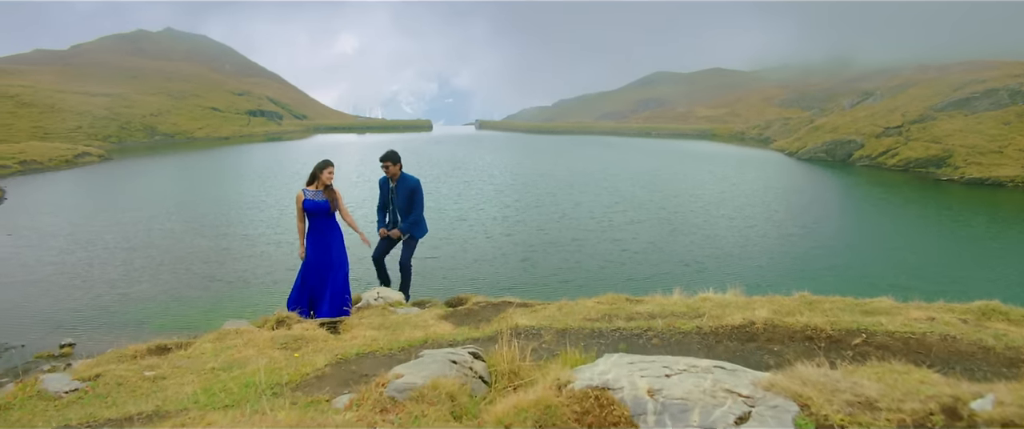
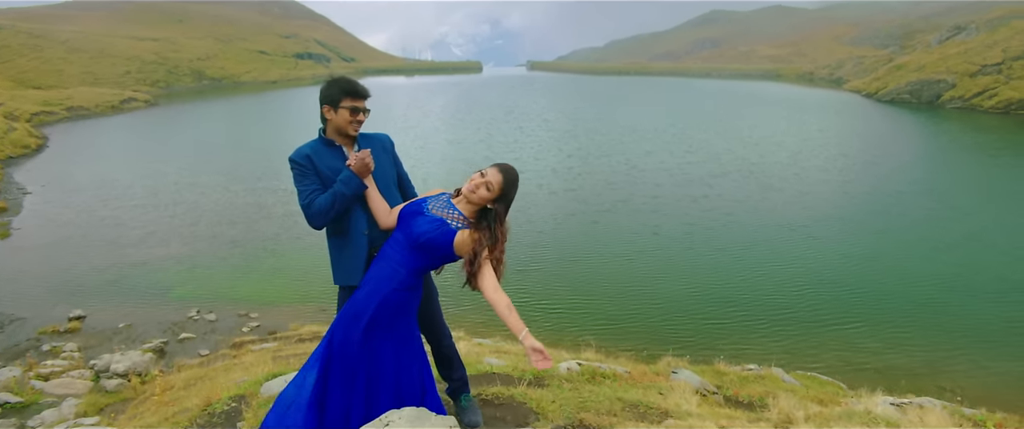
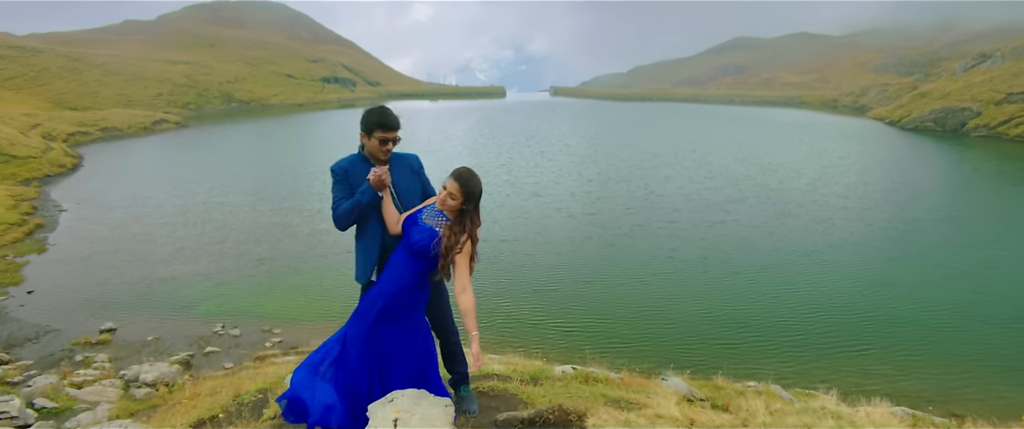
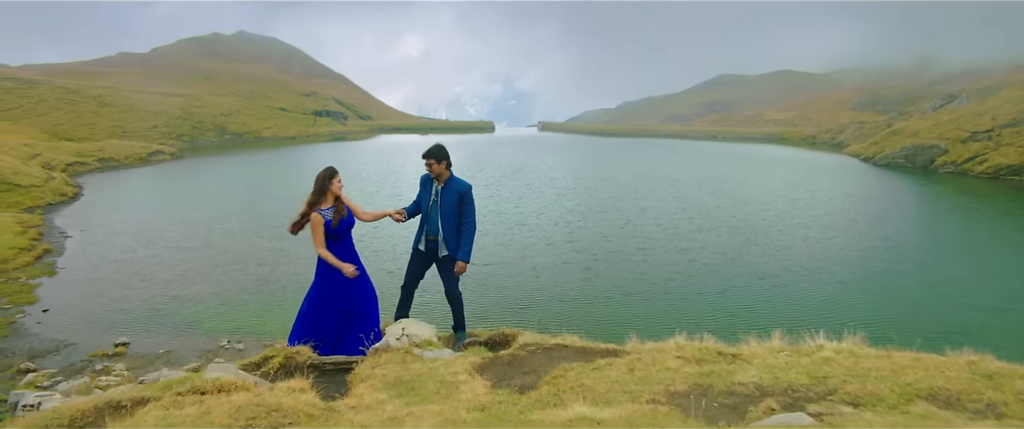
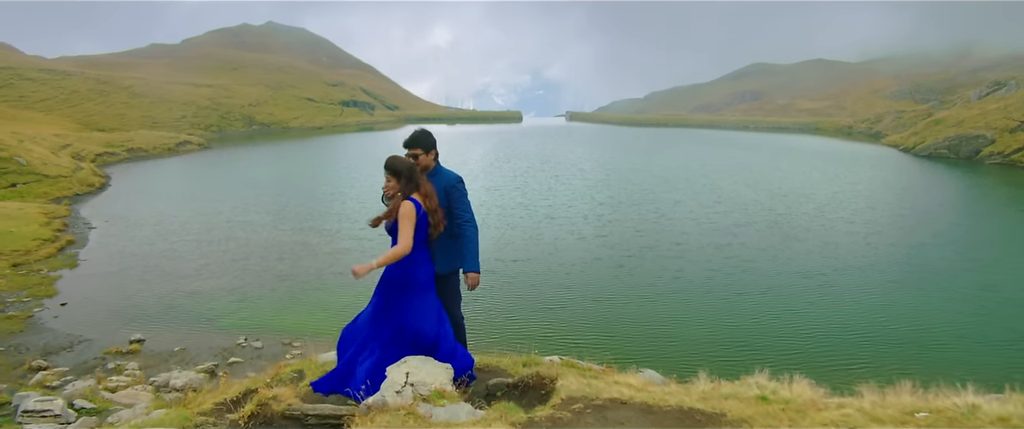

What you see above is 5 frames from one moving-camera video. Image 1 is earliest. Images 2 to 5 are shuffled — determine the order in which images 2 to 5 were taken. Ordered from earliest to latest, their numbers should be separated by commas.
4, 5, 3, 2
